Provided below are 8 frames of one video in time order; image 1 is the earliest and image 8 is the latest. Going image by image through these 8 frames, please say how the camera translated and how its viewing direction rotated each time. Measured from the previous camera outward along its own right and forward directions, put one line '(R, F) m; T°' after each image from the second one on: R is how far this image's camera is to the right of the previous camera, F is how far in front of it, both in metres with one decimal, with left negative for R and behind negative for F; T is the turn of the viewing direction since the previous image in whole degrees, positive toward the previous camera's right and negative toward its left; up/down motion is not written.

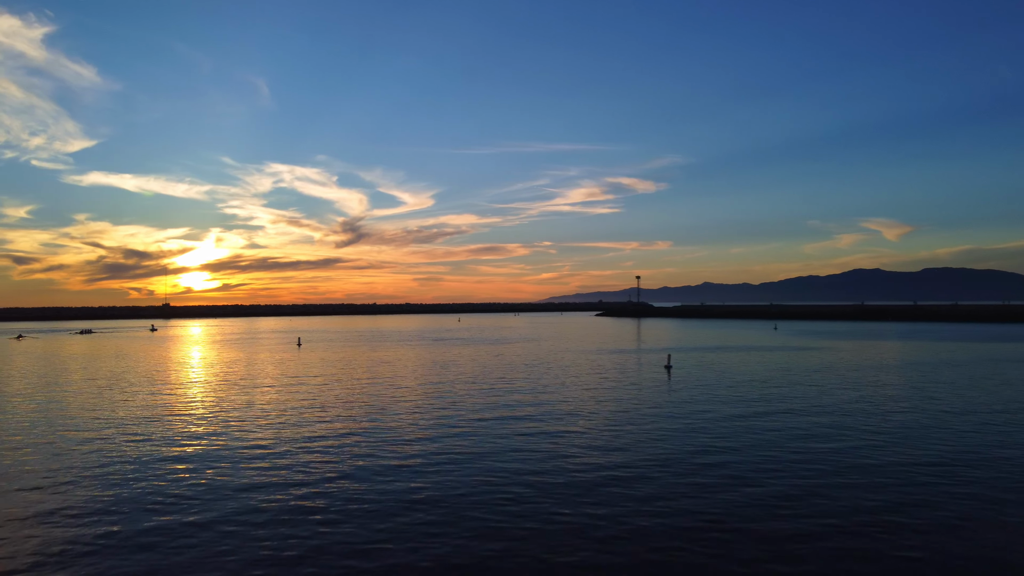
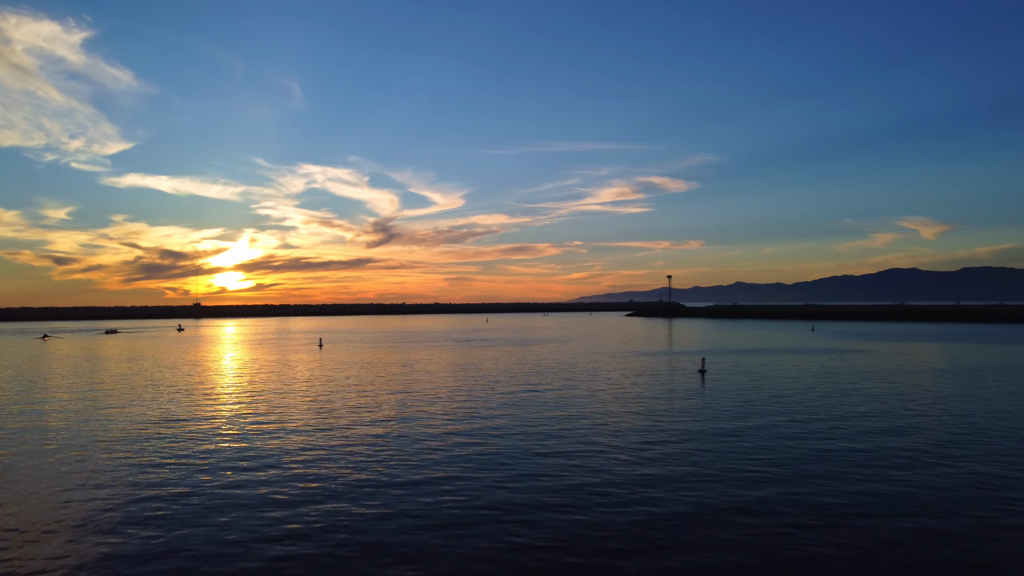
(+0.2, +1.1) m; -3°
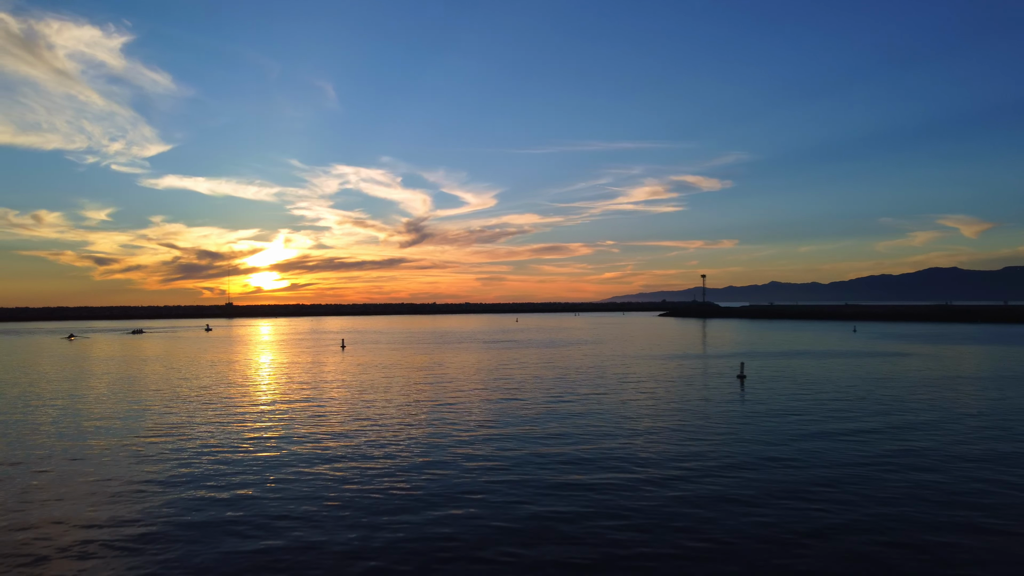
(+0.1, +1.2) m; -3°
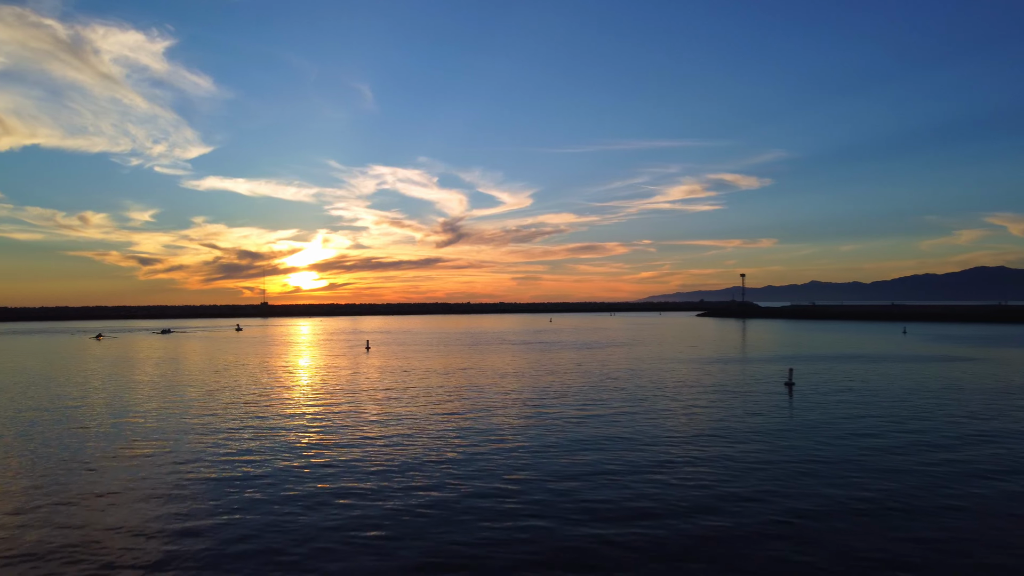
(0.0, +1.4) m; -3°
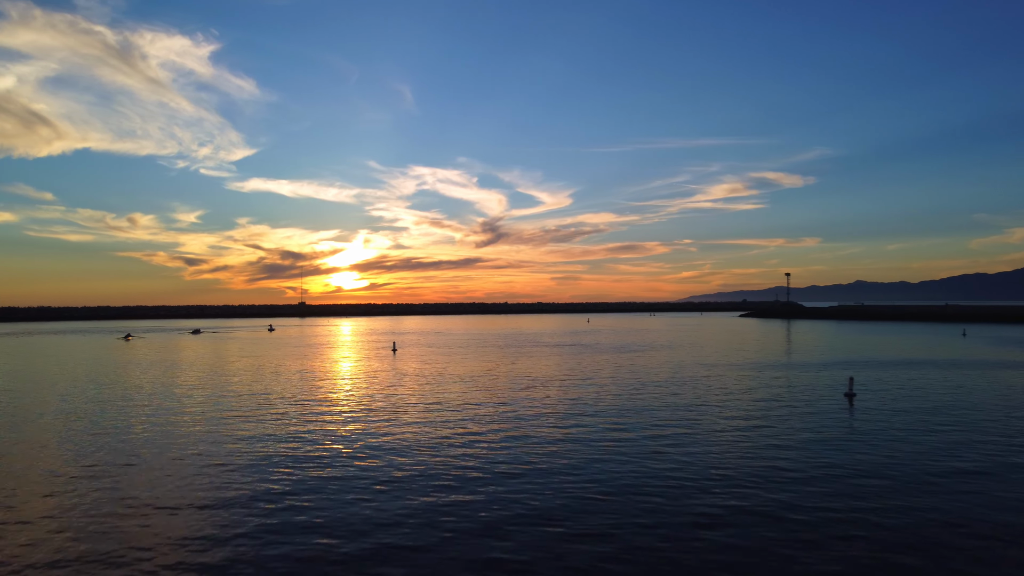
(-0.1, +1.5) m; -4°
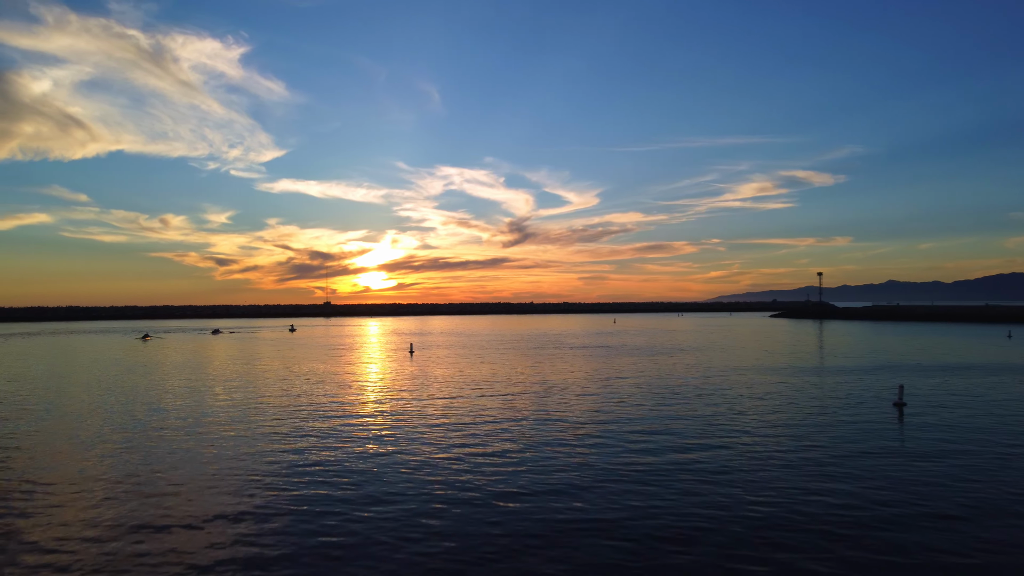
(0.0, +0.9) m; -3°
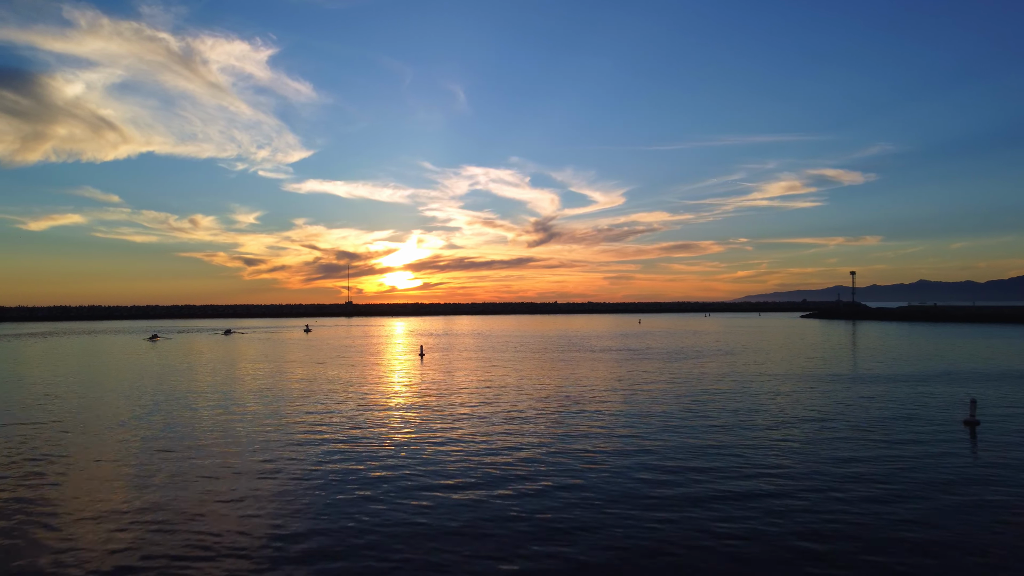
(-0.1, +0.8) m; -2°
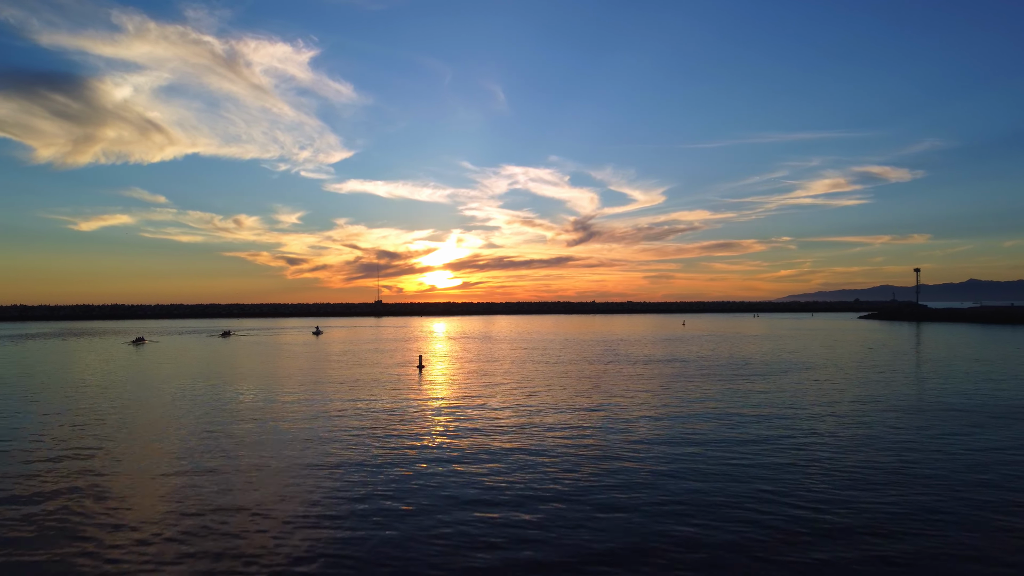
(-0.1, +1.3) m; -4°
